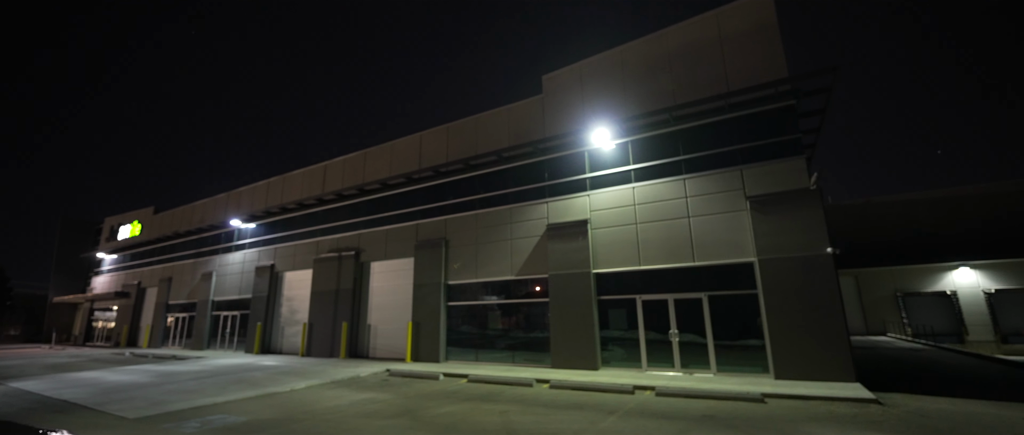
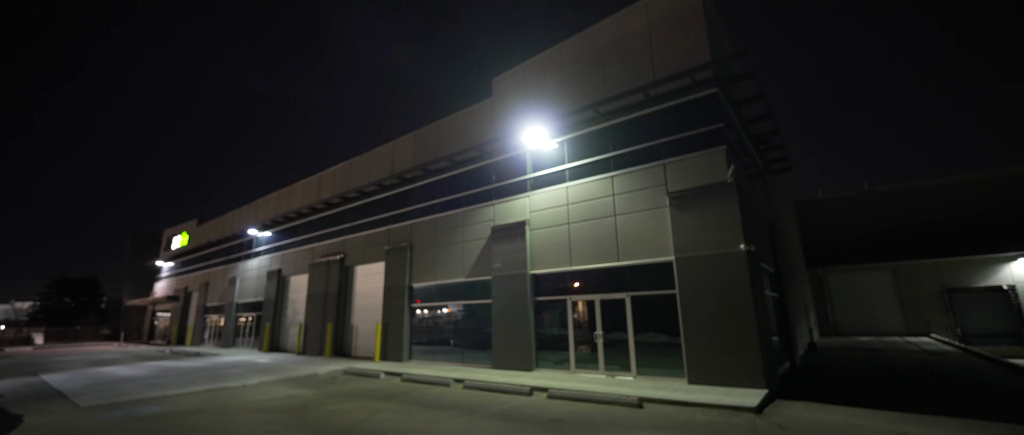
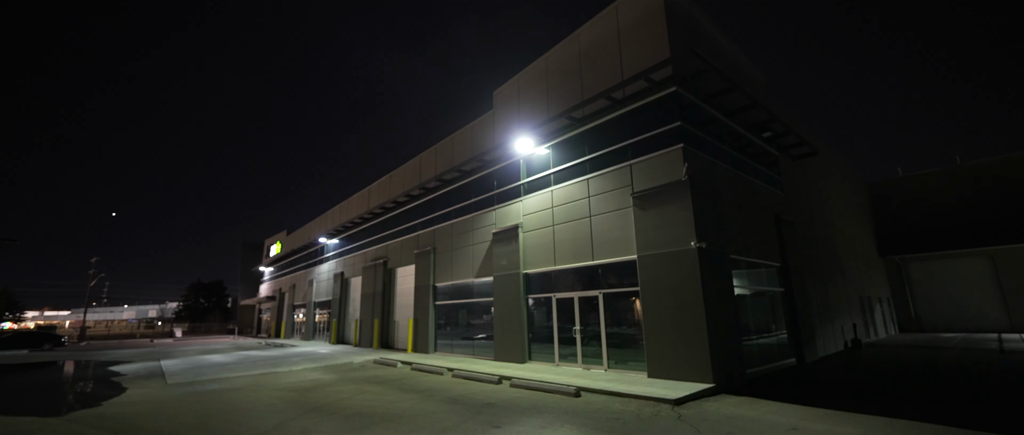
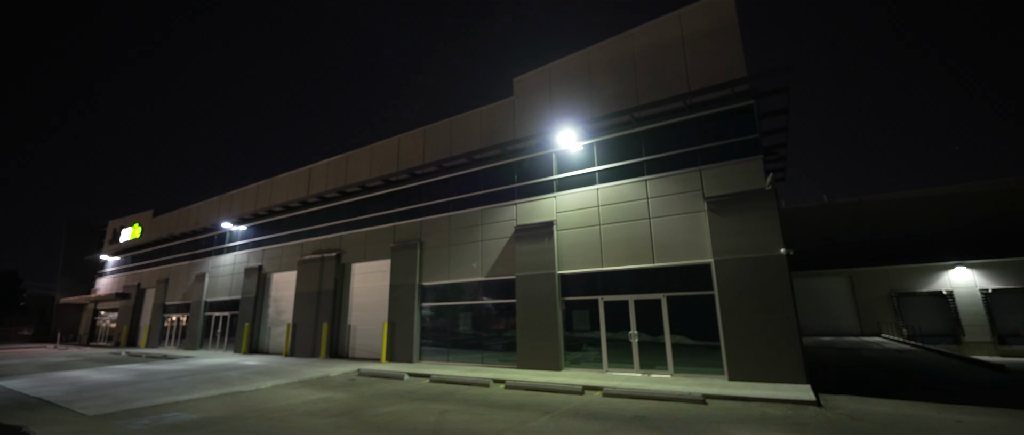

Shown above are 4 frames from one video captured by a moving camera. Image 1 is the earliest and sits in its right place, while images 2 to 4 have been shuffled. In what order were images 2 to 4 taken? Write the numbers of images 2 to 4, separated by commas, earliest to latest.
4, 2, 3
